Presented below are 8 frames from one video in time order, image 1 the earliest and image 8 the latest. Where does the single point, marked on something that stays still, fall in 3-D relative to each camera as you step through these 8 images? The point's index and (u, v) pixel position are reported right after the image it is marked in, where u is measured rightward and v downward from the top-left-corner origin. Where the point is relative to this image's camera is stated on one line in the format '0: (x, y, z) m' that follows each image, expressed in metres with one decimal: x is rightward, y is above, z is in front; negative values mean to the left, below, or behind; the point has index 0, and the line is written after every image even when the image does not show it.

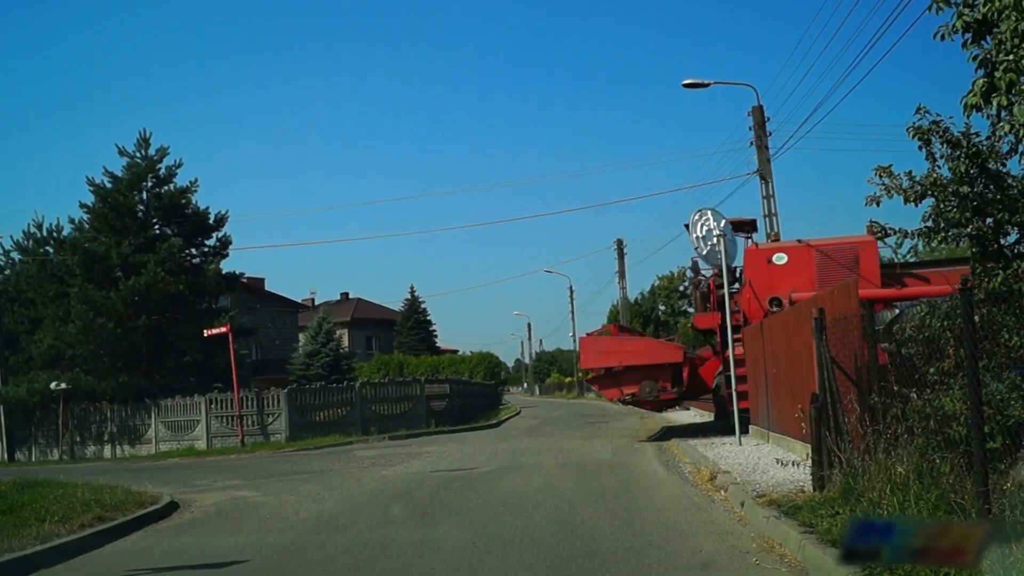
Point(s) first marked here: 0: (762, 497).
0: (+2.5, -2.1, +10.3) m
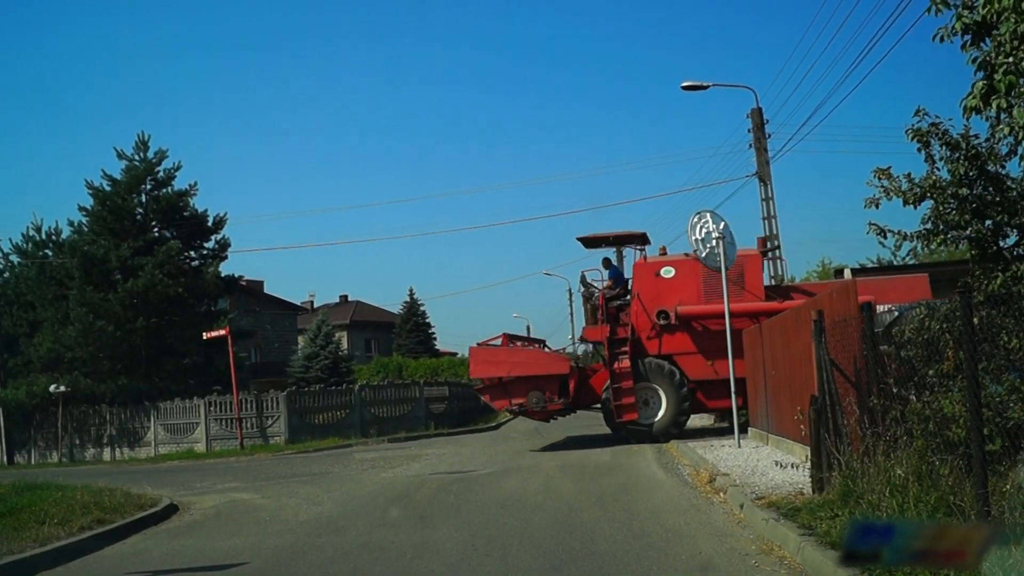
0: (+2.5, -2.1, +10.3) m
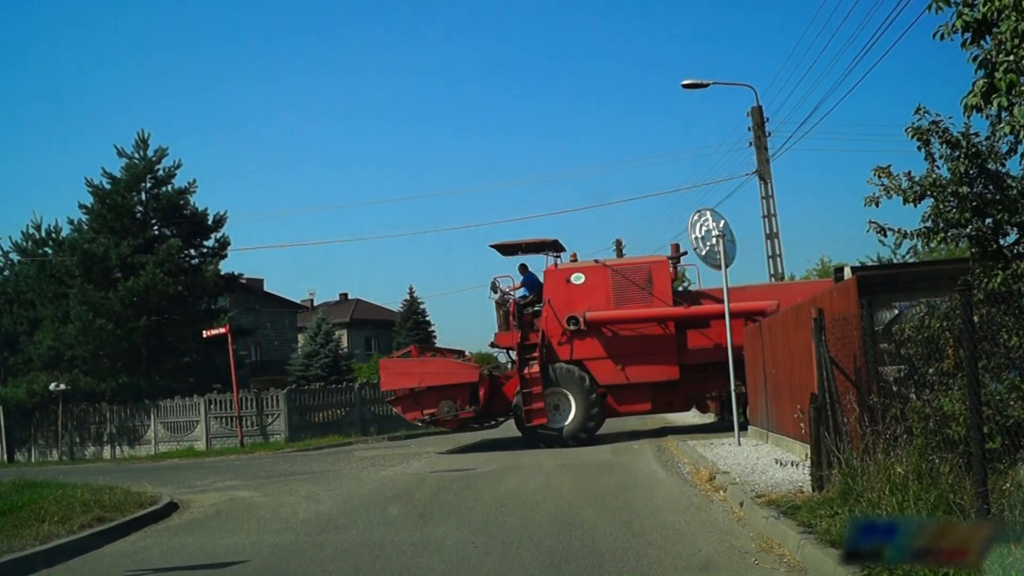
0: (+2.5, -2.1, +10.3) m
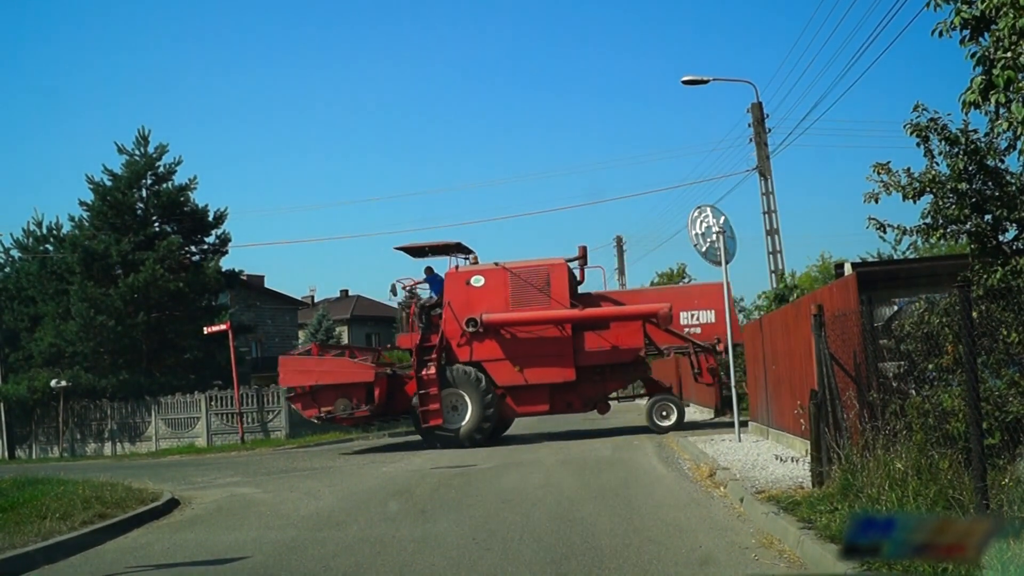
0: (+2.5, -2.1, +10.3) m
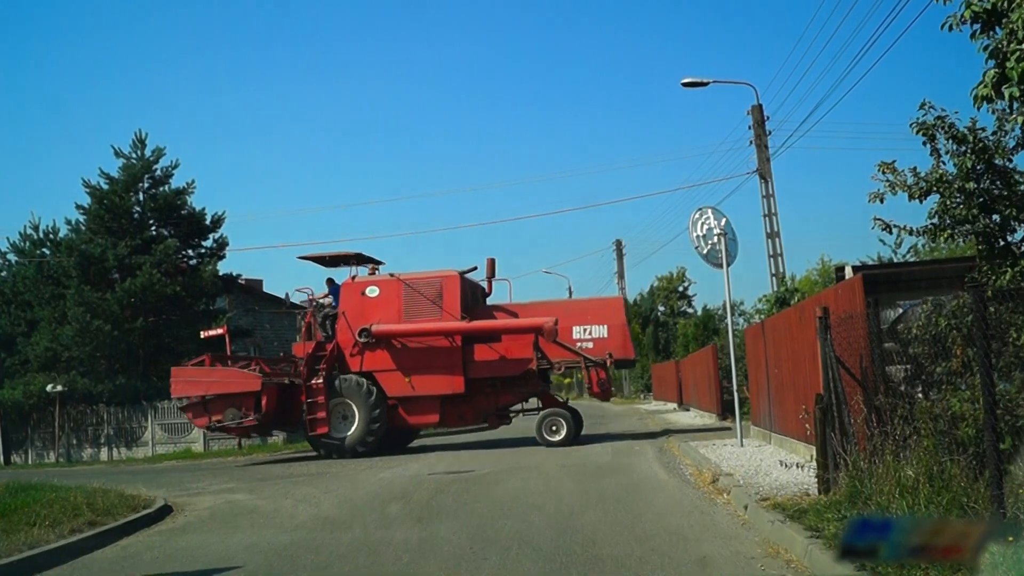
0: (+2.5, -2.1, +10.1) m
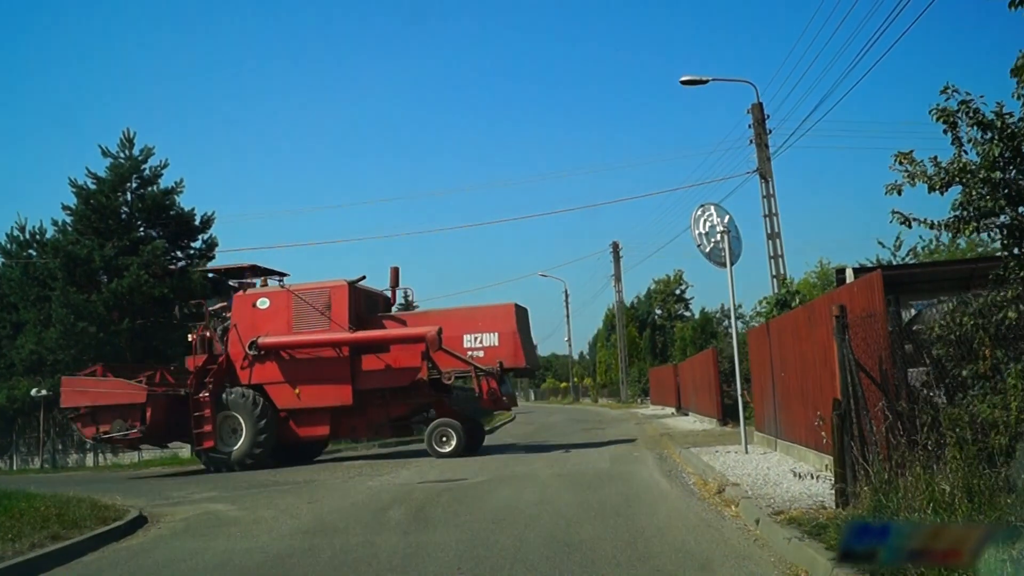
0: (+2.5, -2.1, +9.4) m
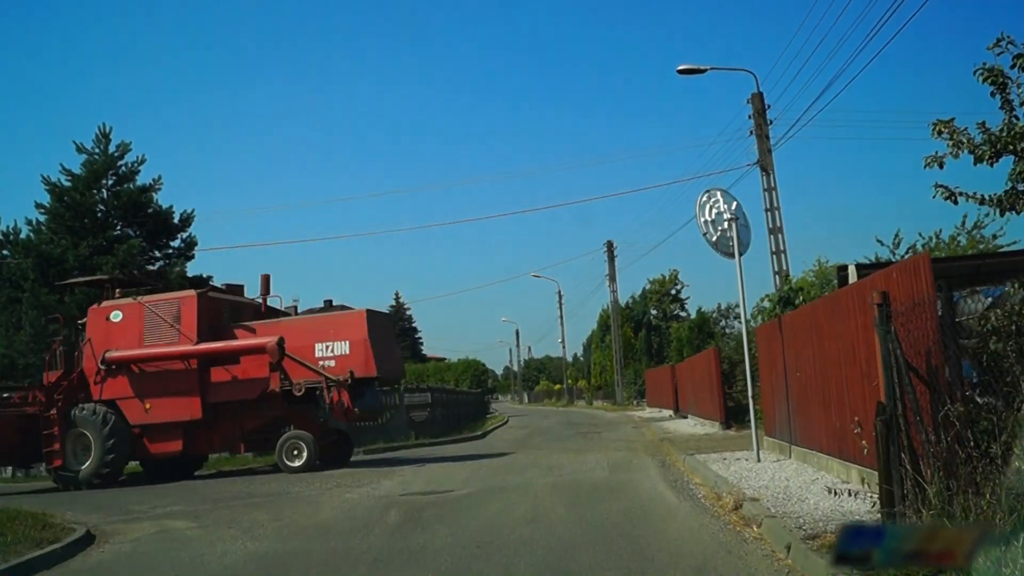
0: (+2.3, -2.0, +8.0) m
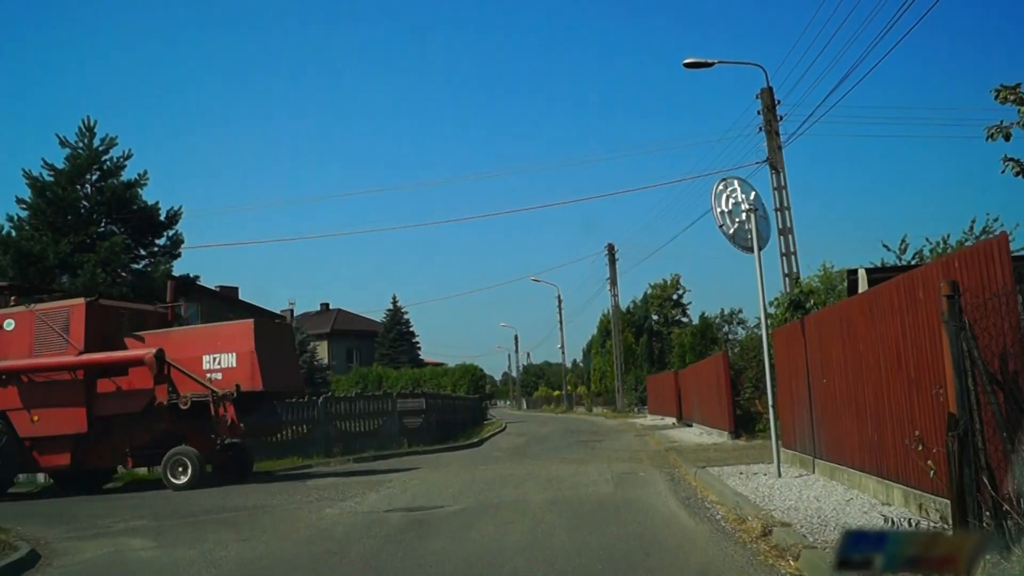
0: (+2.3, -1.9, +6.7) m
